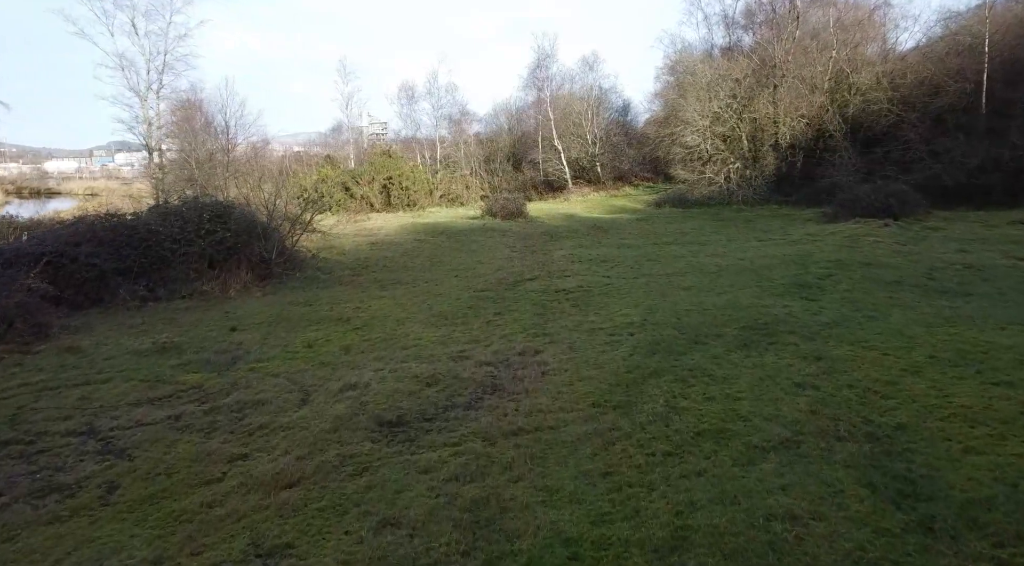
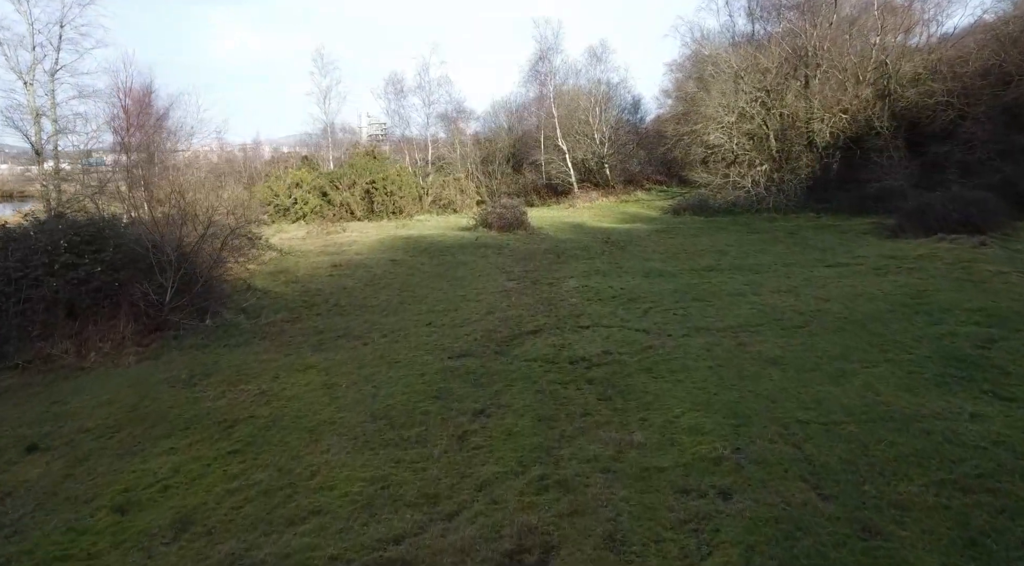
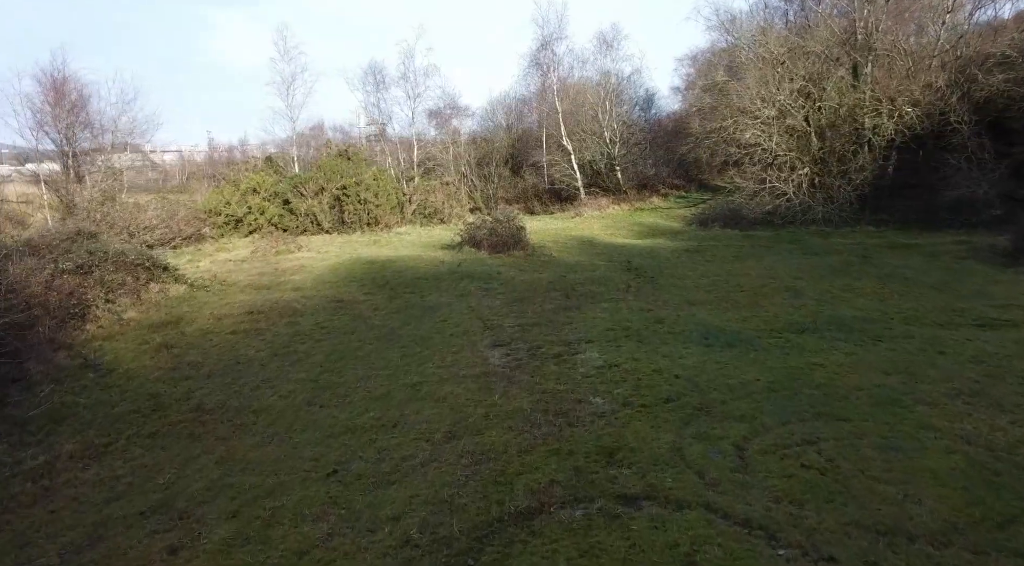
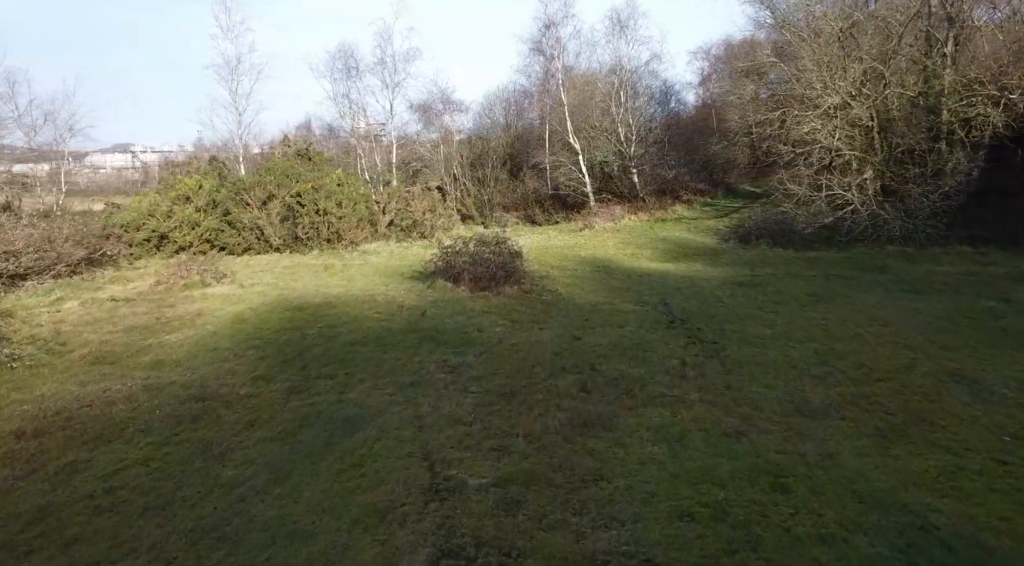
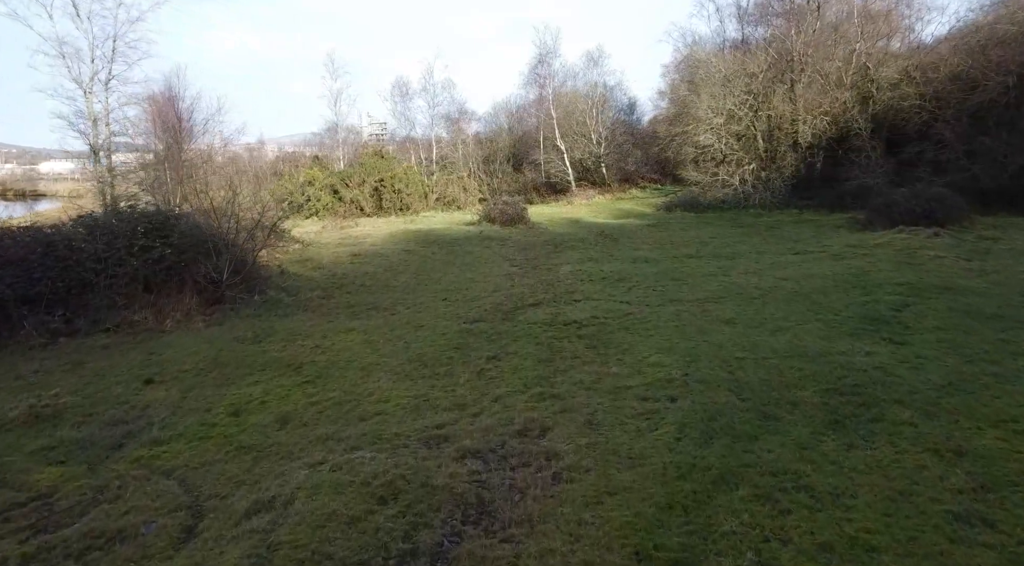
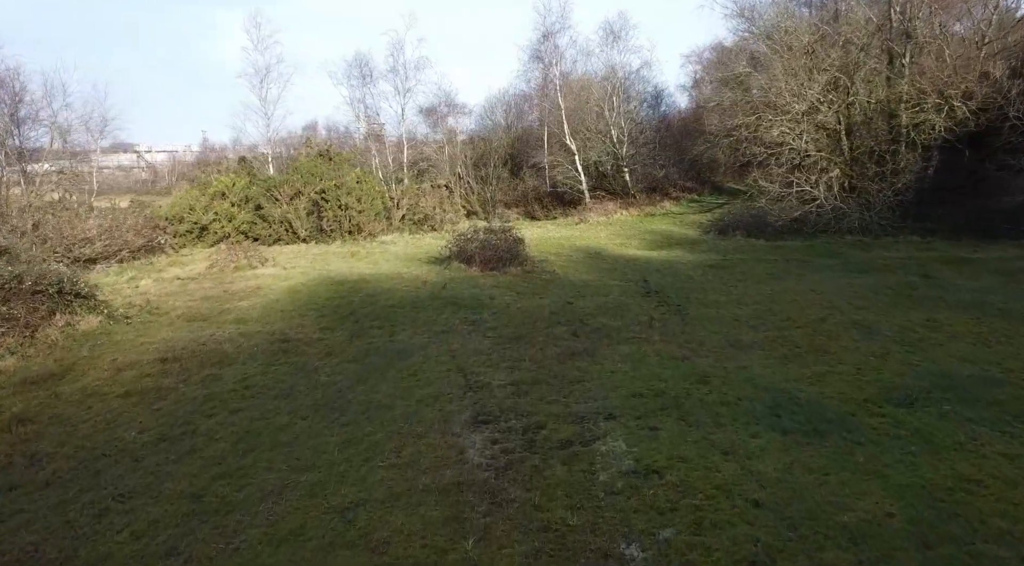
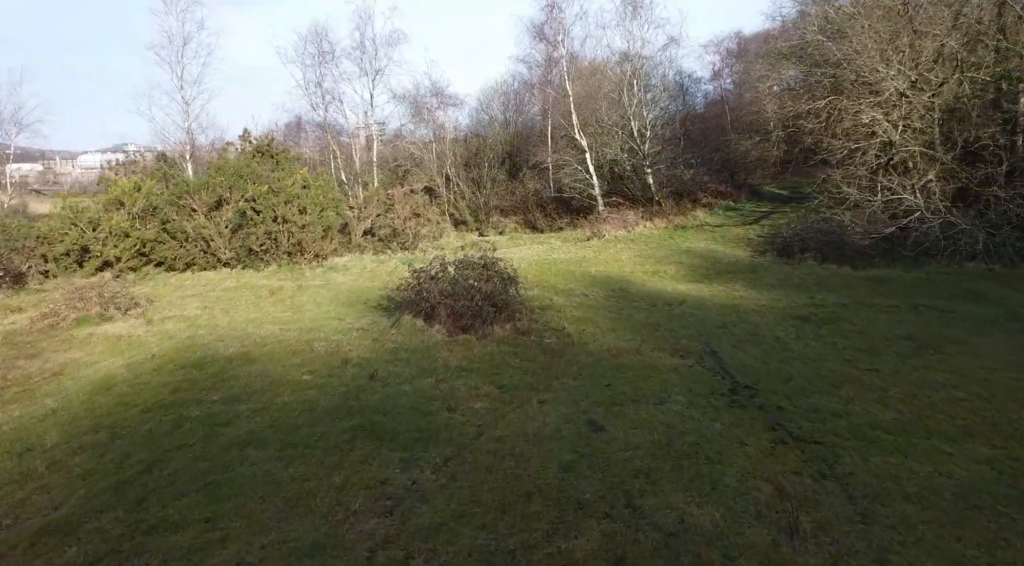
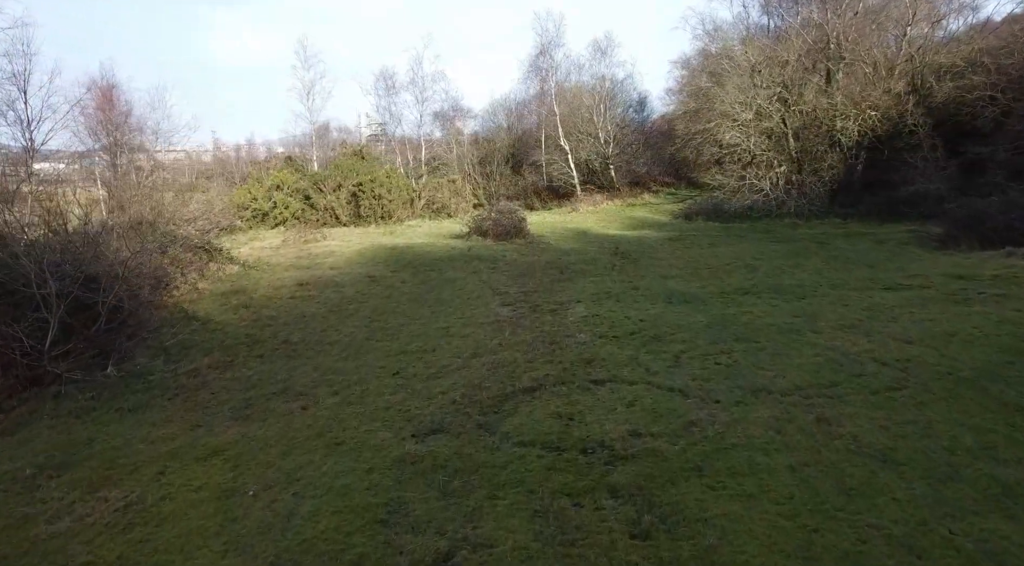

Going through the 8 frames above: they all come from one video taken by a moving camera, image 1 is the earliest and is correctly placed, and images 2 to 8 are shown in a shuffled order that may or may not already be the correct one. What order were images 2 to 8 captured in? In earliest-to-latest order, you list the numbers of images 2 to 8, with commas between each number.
5, 2, 8, 3, 6, 4, 7
